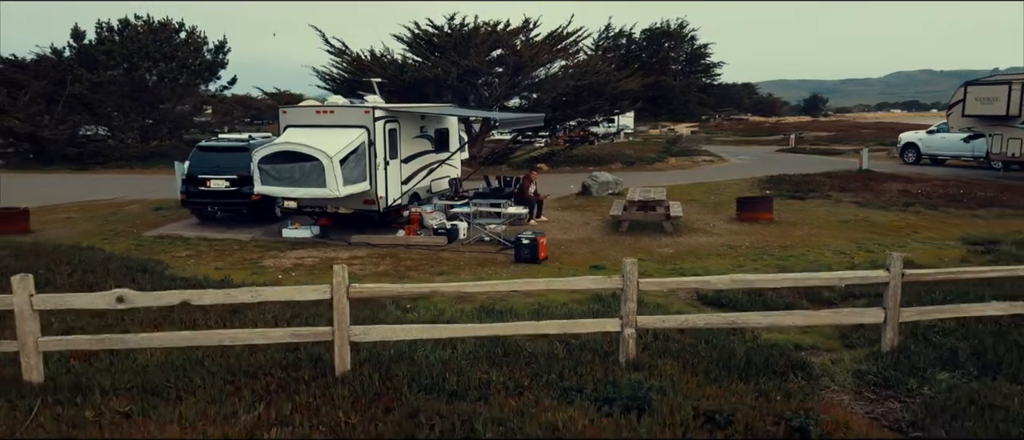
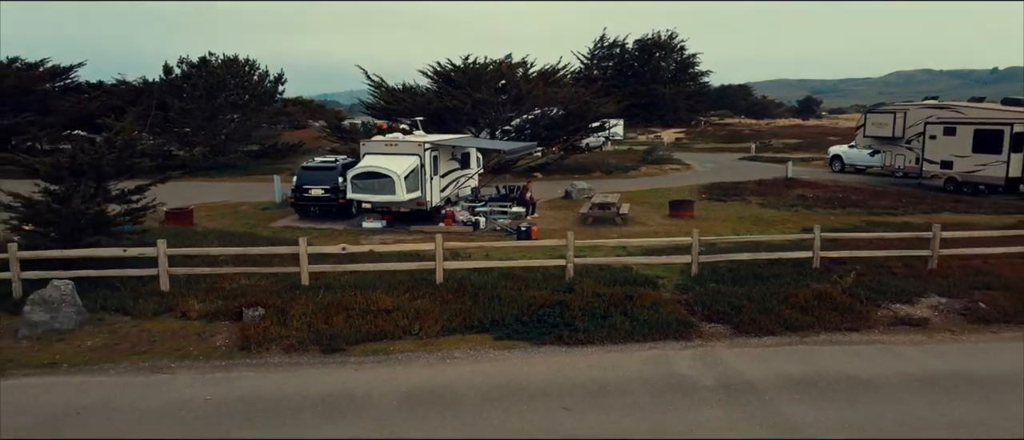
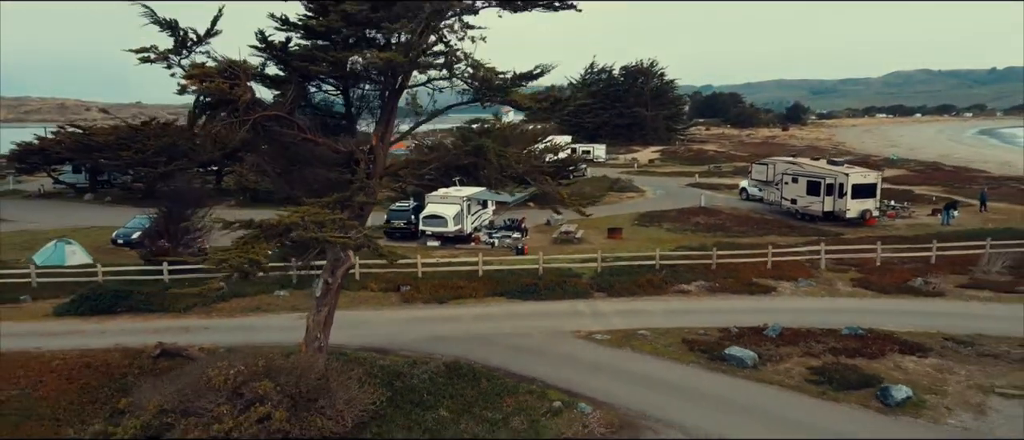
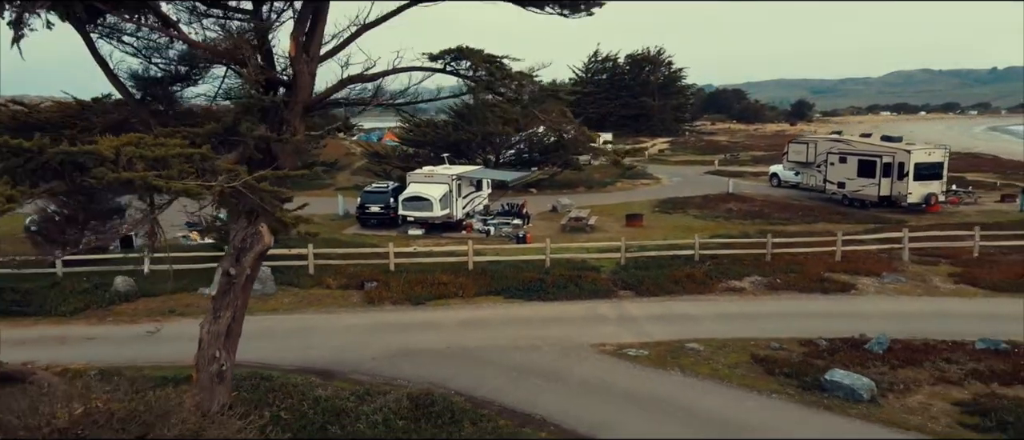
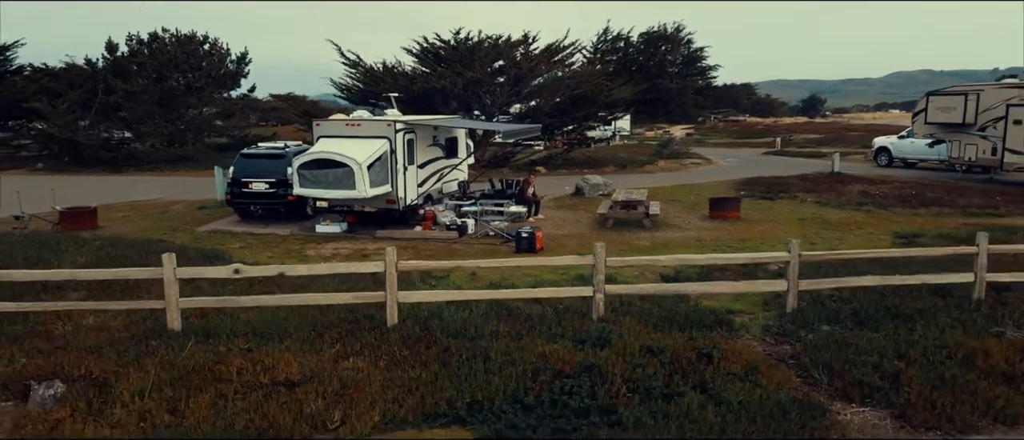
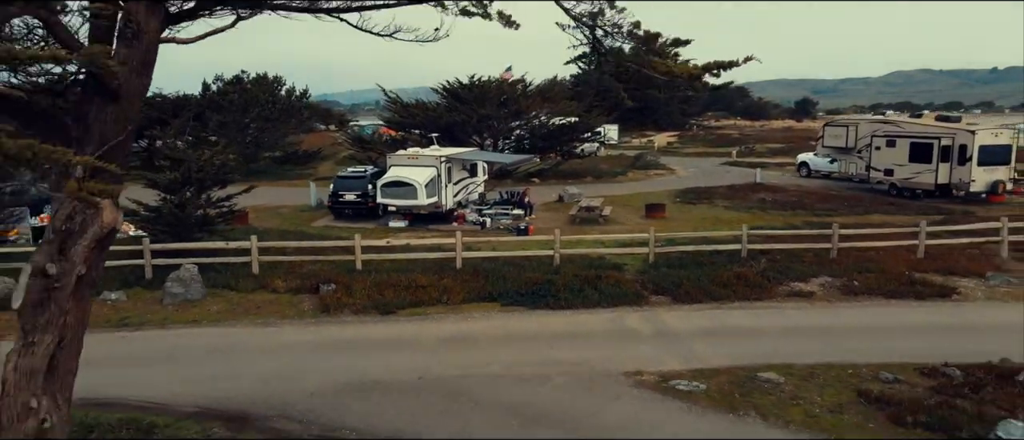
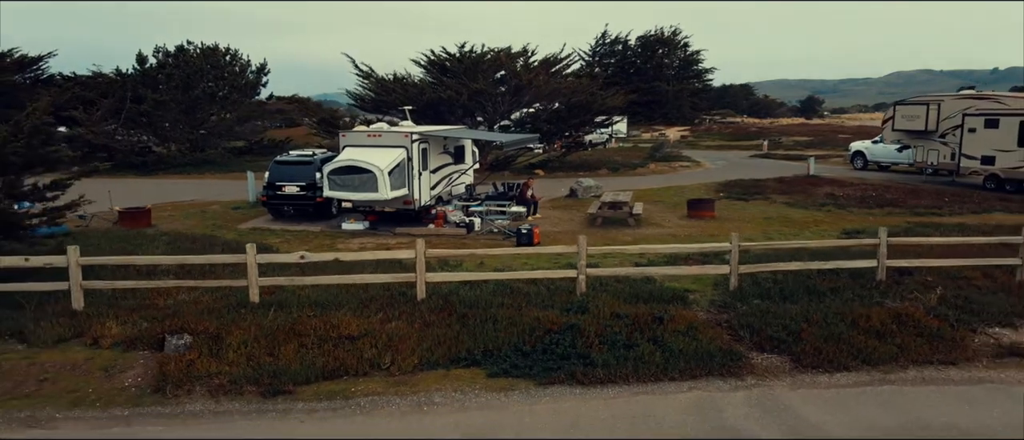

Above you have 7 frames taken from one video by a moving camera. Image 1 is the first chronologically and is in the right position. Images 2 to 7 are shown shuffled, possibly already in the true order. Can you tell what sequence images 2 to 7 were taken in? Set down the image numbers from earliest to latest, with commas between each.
5, 7, 2, 6, 4, 3
